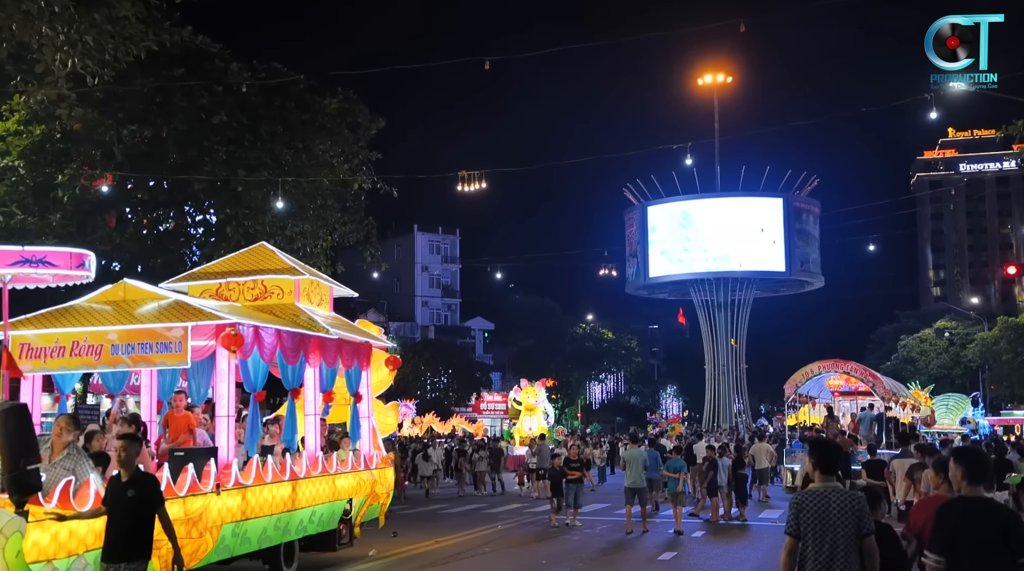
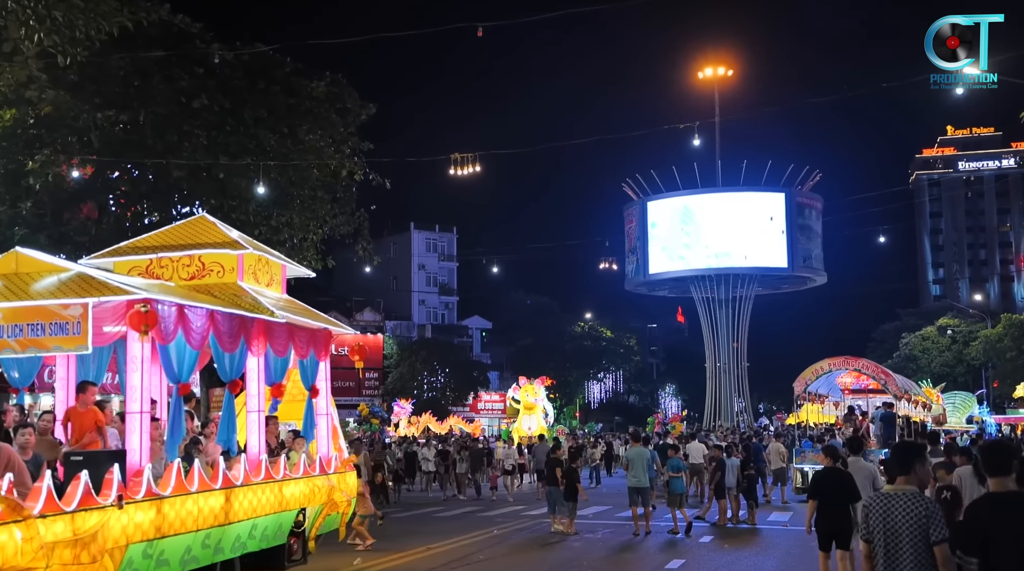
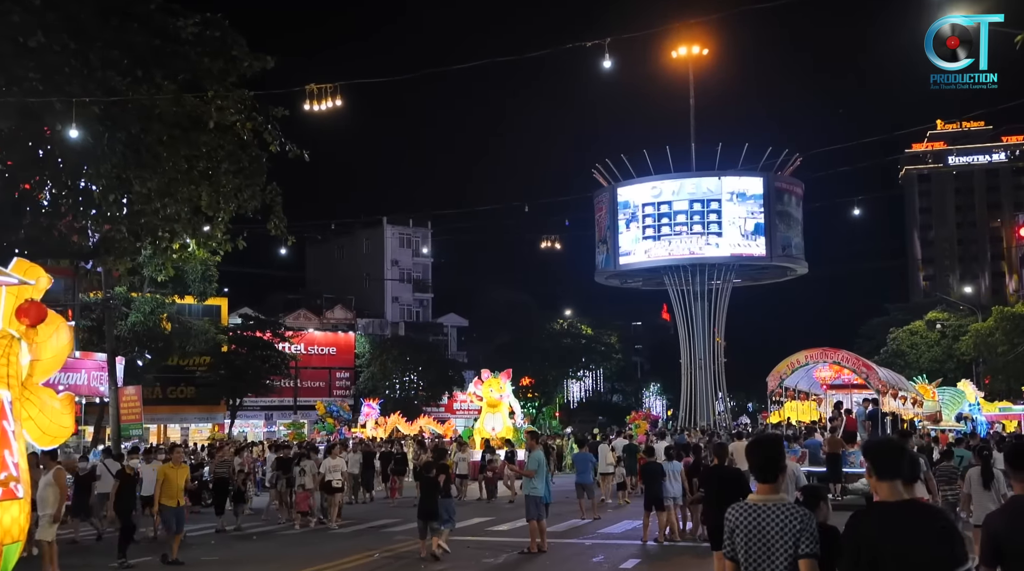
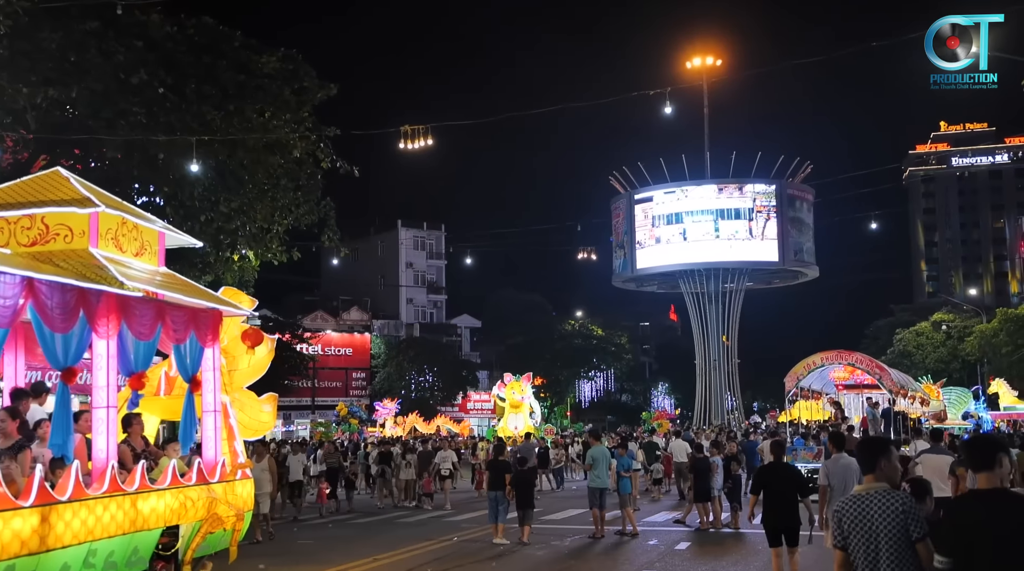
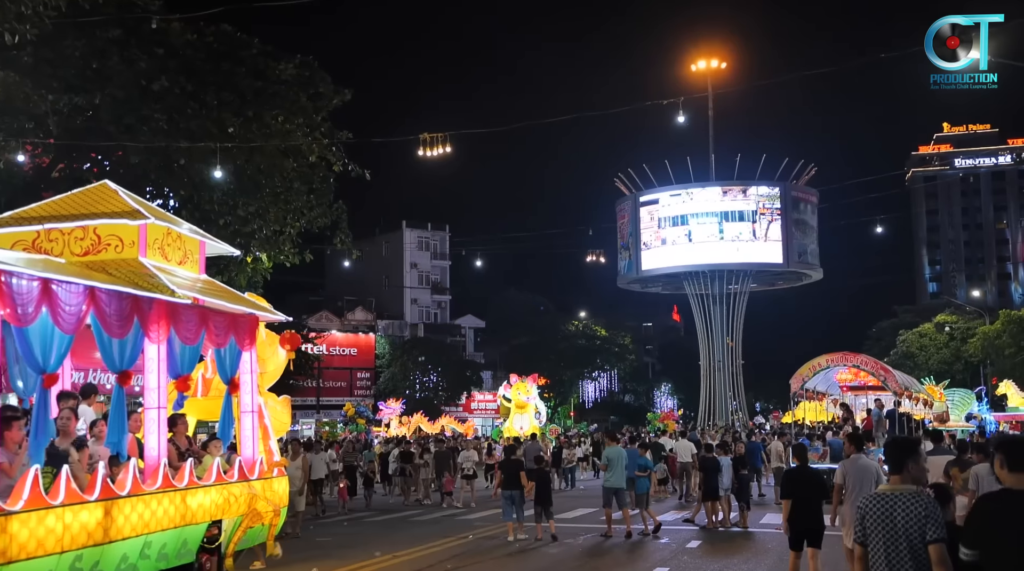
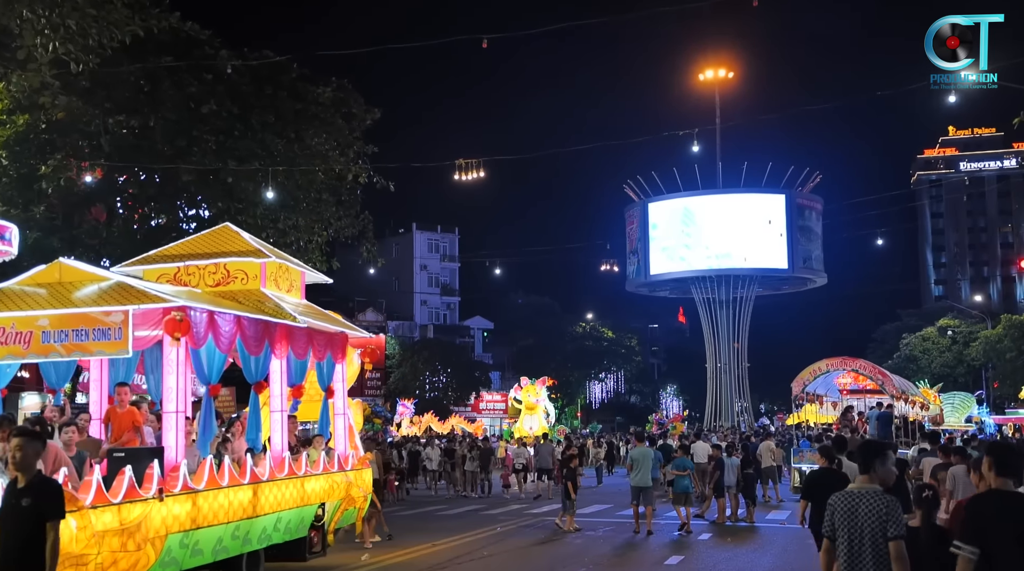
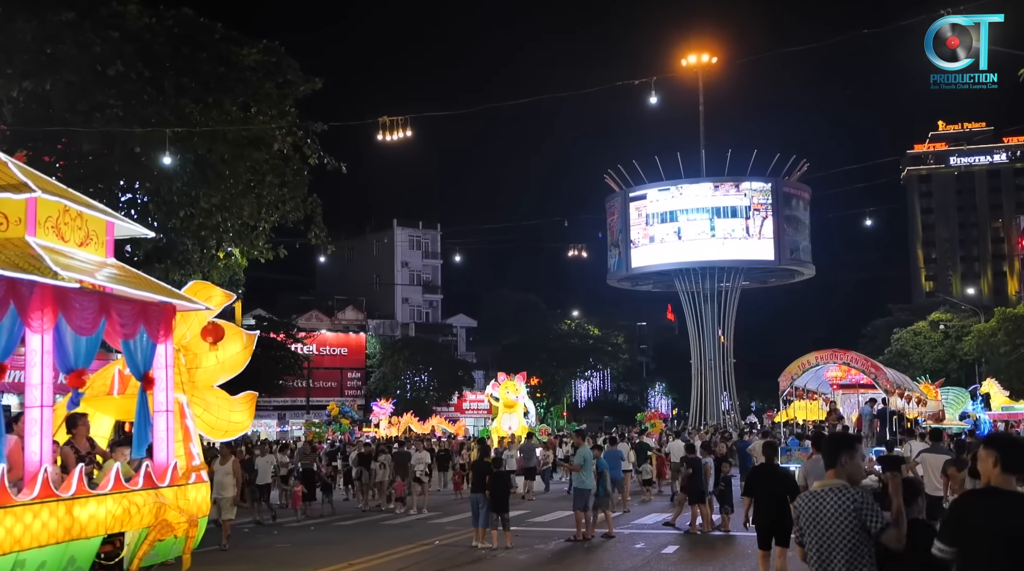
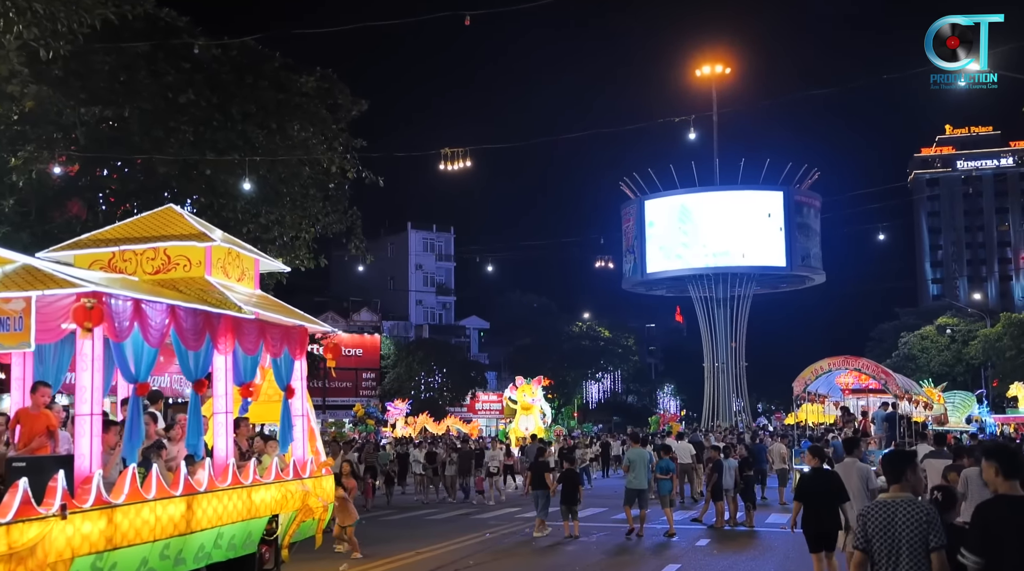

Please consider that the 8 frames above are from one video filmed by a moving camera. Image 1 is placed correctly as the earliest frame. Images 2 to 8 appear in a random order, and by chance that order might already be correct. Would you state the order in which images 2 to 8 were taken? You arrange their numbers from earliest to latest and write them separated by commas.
6, 2, 8, 5, 4, 7, 3
